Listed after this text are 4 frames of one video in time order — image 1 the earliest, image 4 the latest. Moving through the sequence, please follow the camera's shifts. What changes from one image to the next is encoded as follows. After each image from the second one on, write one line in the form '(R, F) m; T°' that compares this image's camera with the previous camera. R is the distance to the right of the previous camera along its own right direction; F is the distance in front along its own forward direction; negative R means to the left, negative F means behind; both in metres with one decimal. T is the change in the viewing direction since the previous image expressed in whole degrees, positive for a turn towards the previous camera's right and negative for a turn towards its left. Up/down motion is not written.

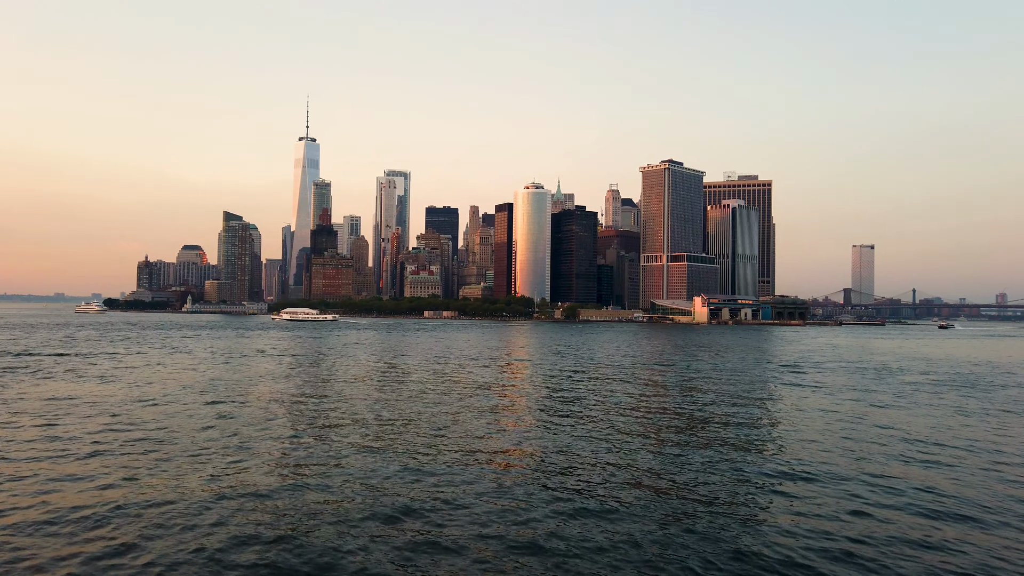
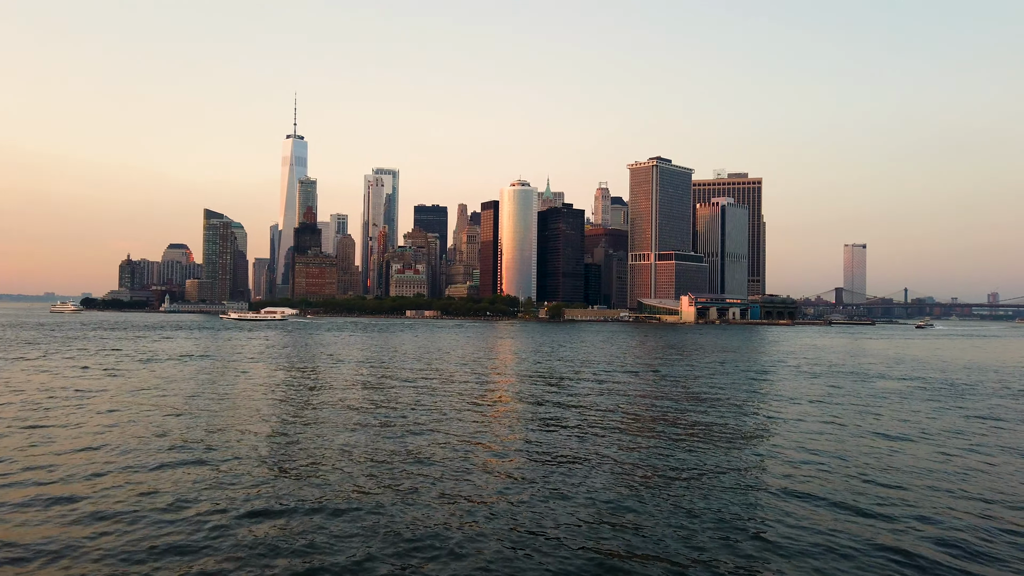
(+3.4, +4.2) m; 0°
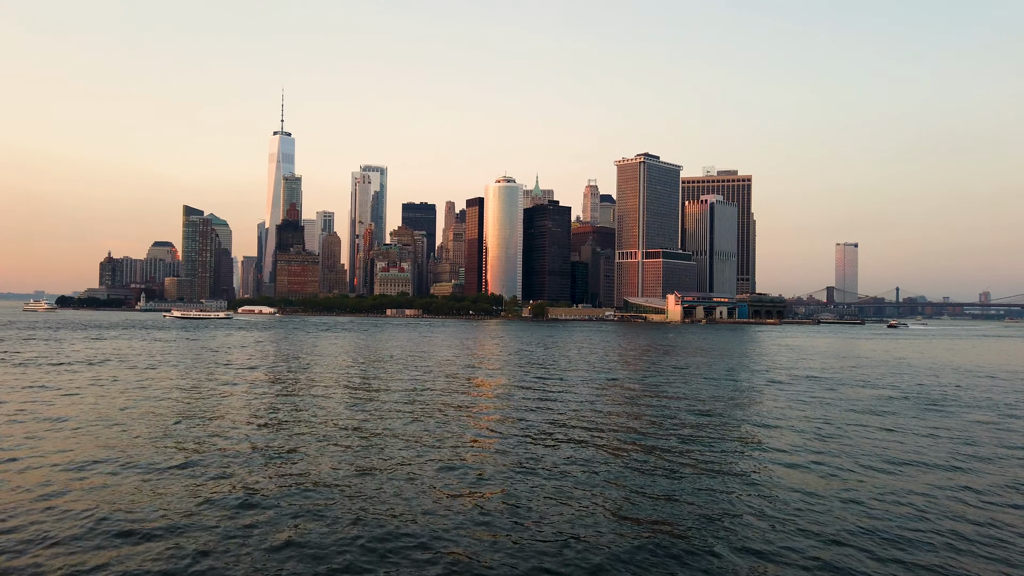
(+3.5, +4.4) m; 0°
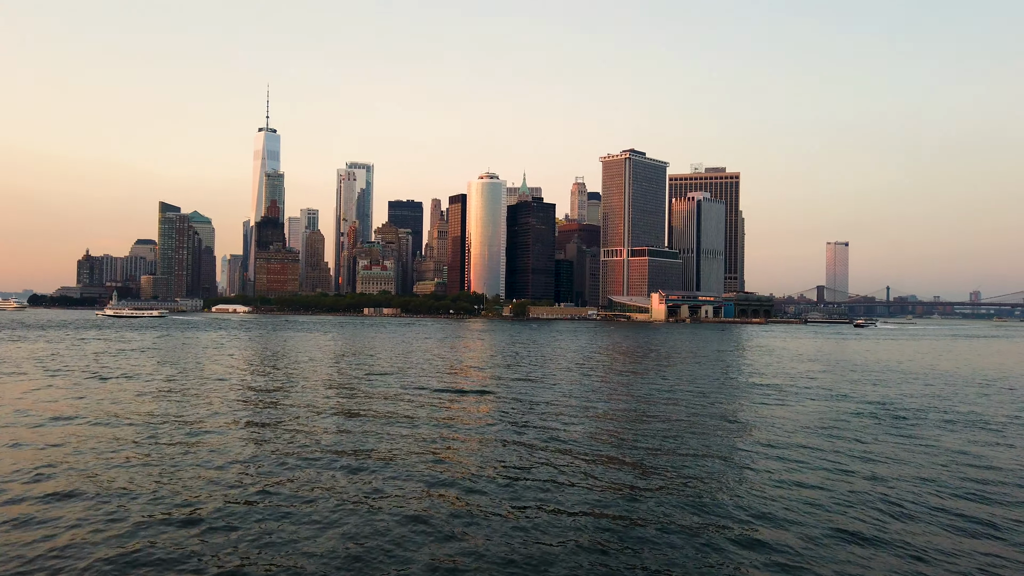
(+3.7, +4.9) m; +1°
